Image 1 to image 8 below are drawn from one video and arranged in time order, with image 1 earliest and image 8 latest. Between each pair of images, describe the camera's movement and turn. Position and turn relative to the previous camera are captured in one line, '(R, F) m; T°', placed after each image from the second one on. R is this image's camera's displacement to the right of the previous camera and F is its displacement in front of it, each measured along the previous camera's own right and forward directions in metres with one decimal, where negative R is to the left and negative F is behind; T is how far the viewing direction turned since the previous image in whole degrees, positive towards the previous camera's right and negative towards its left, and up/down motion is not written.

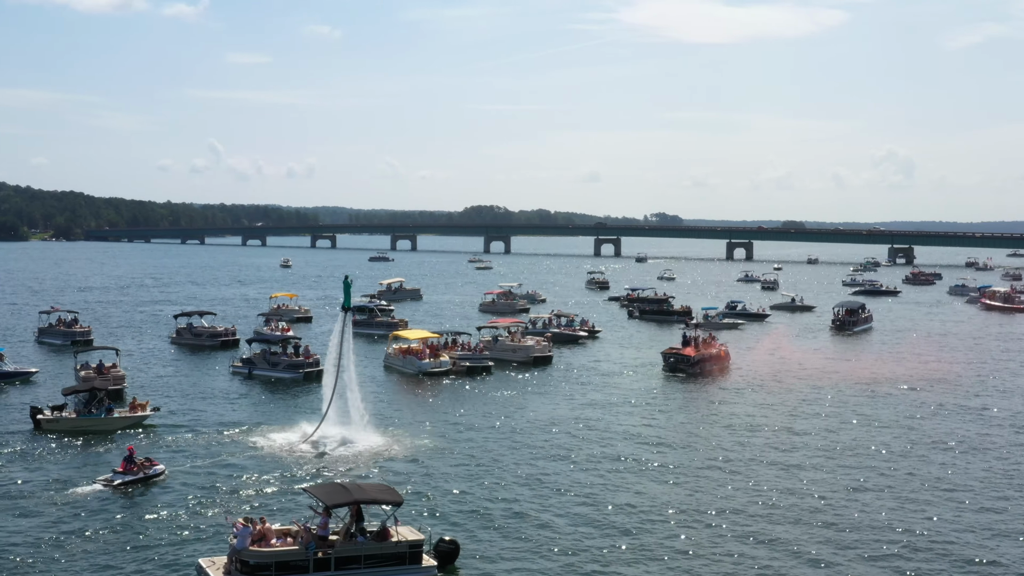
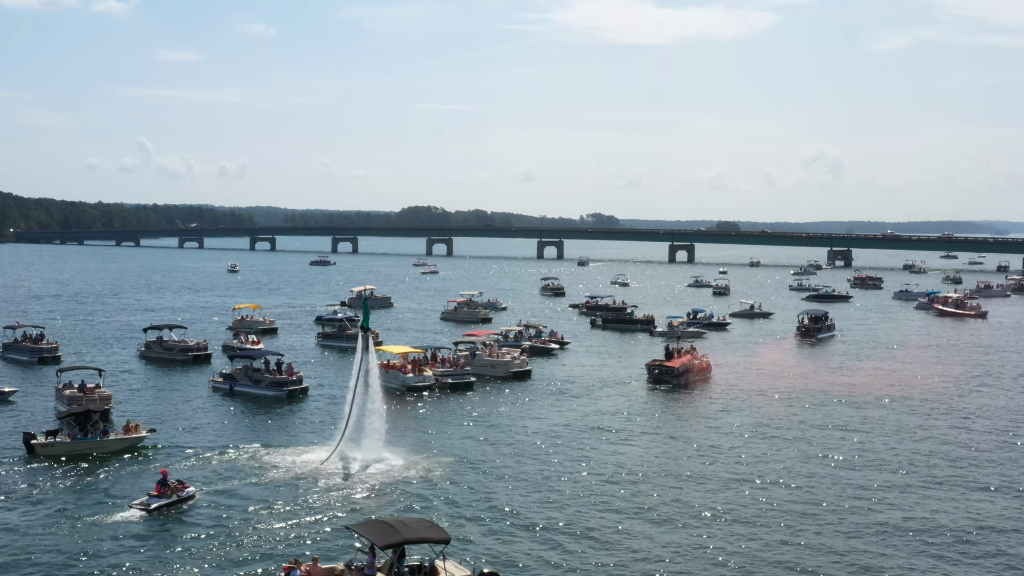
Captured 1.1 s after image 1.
(-1.7, 0.0) m; +3°
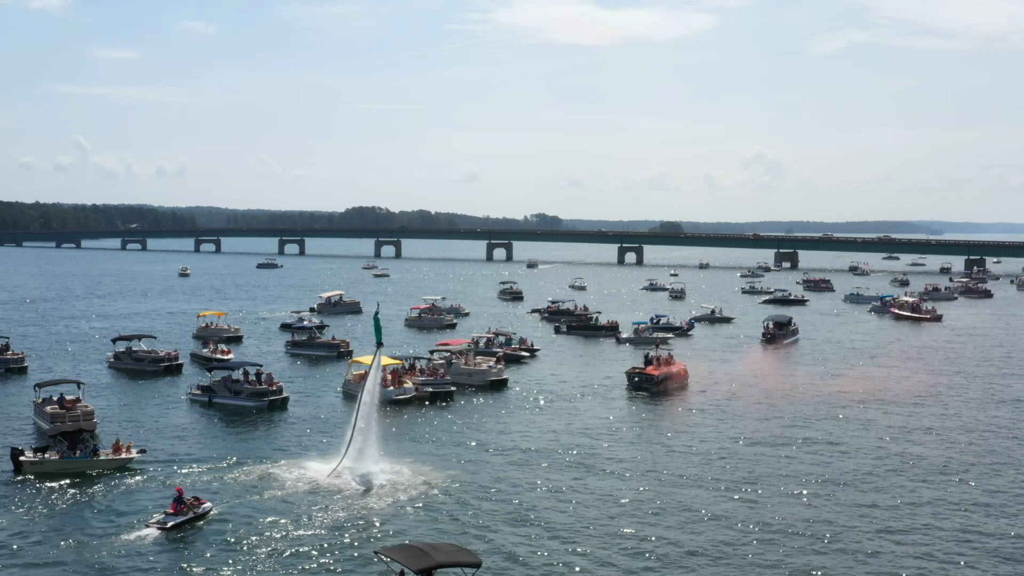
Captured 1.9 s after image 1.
(-1.3, 0.0) m; +3°
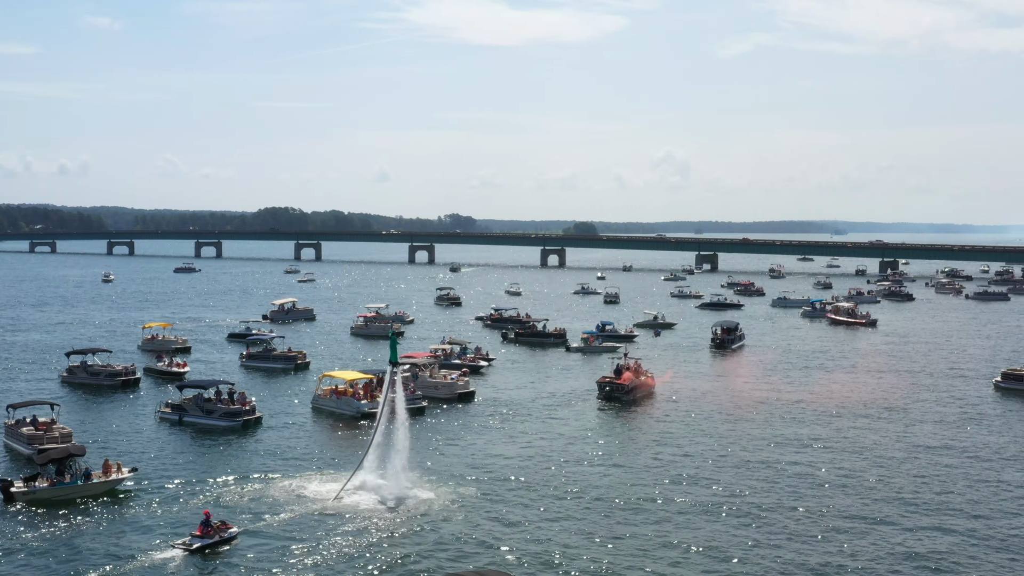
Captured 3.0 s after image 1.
(-2.1, -0.1) m; +4°
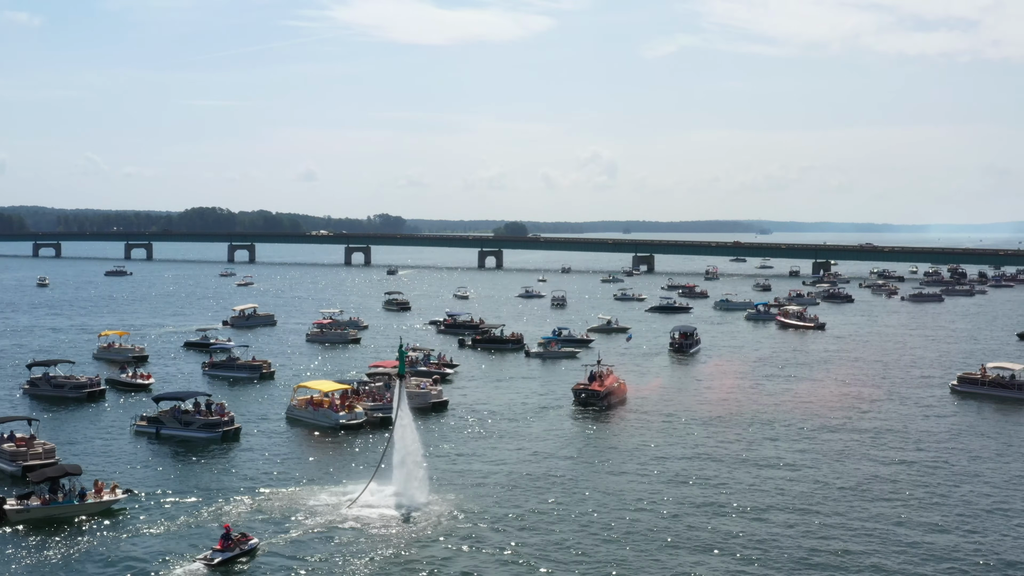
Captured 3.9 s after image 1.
(-1.7, -0.2) m; +3°
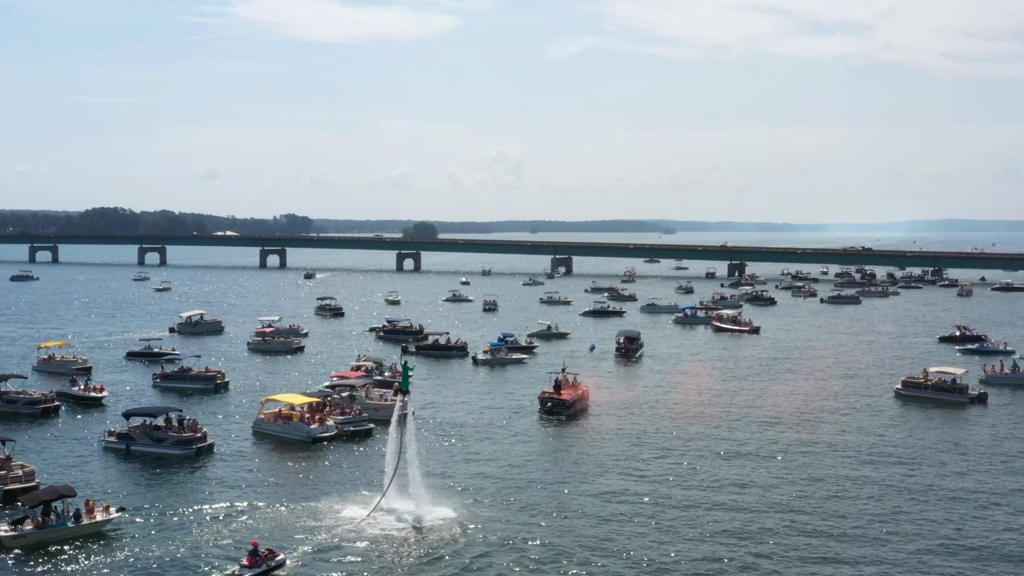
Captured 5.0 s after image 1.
(-2.2, -0.3) m; +4°
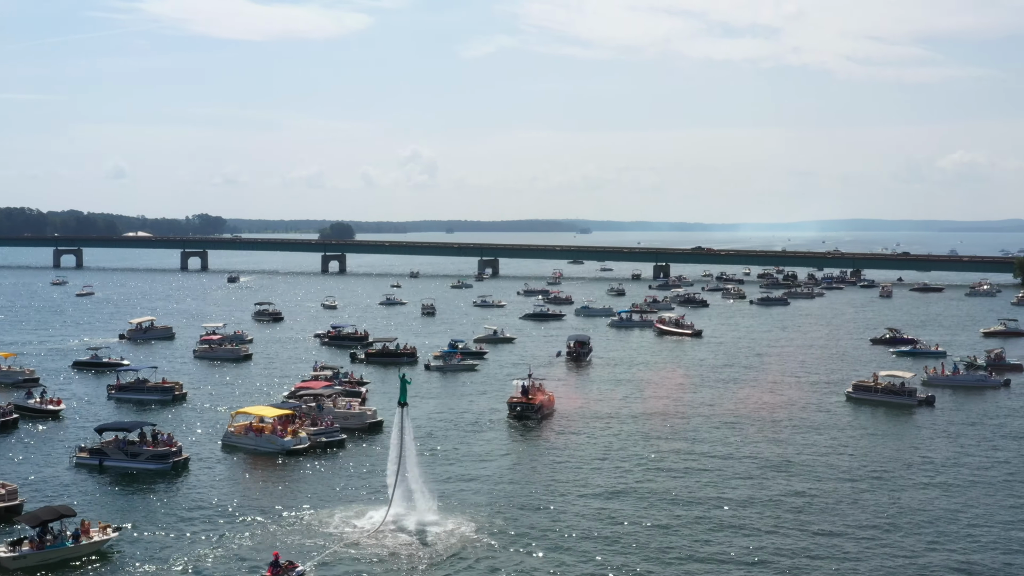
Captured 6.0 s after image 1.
(-2.0, -0.2) m; +4°
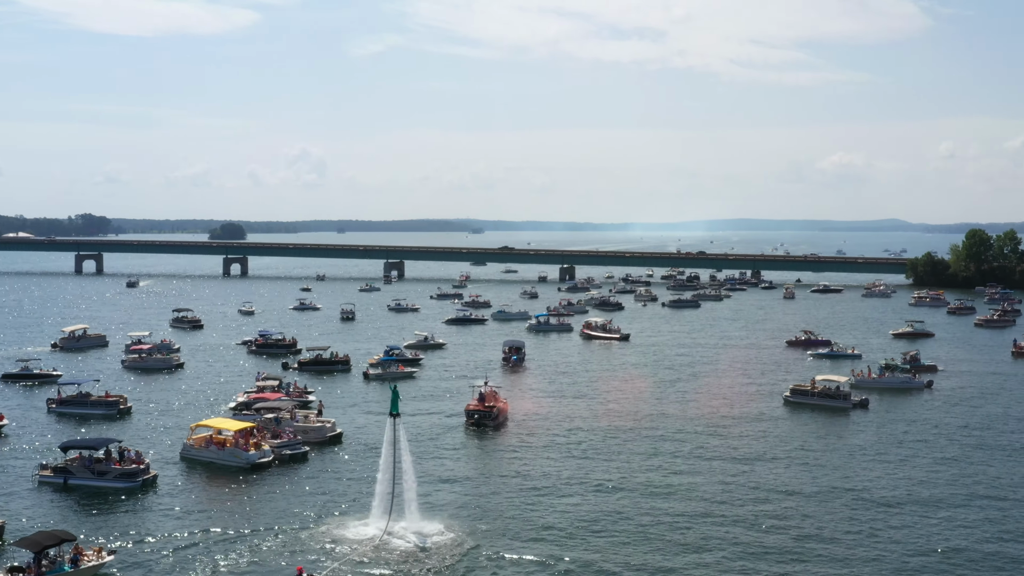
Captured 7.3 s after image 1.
(-2.6, -0.3) m; +5°
